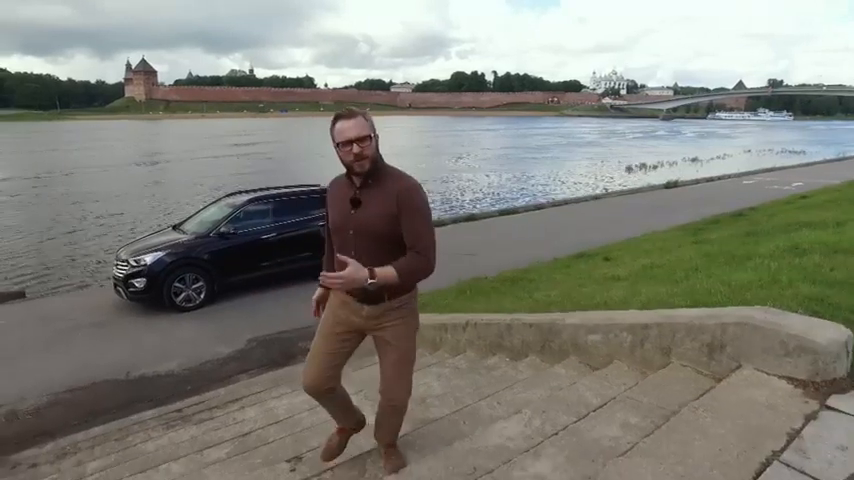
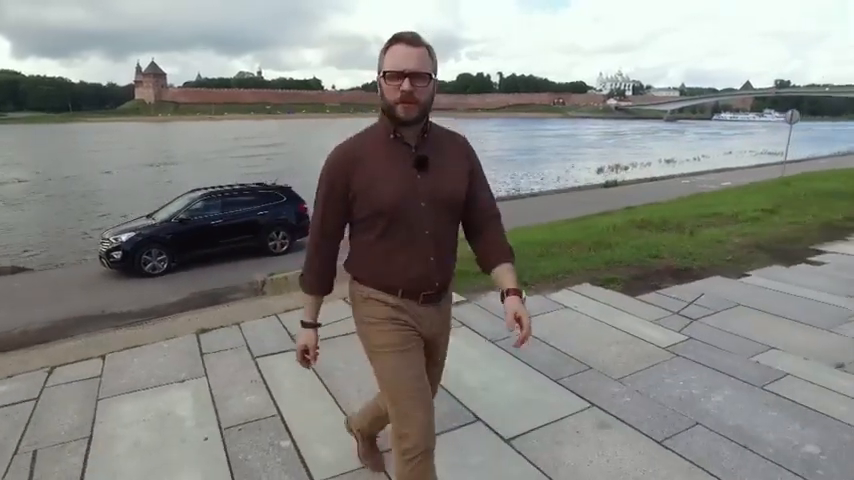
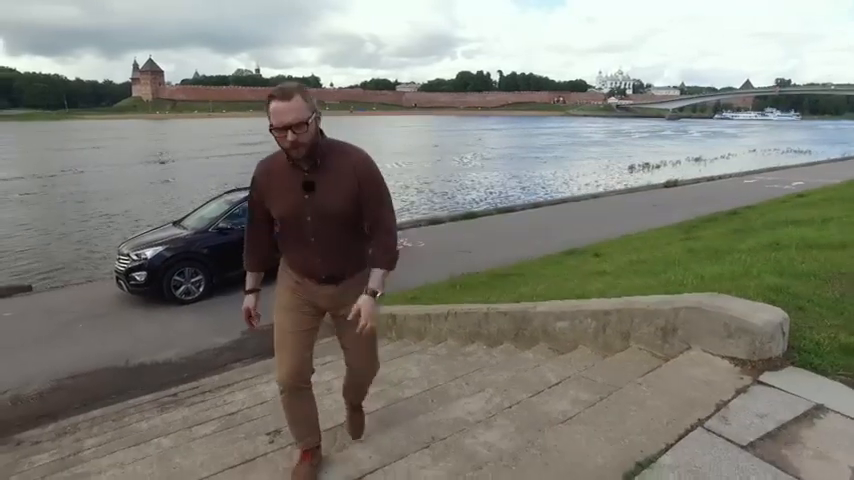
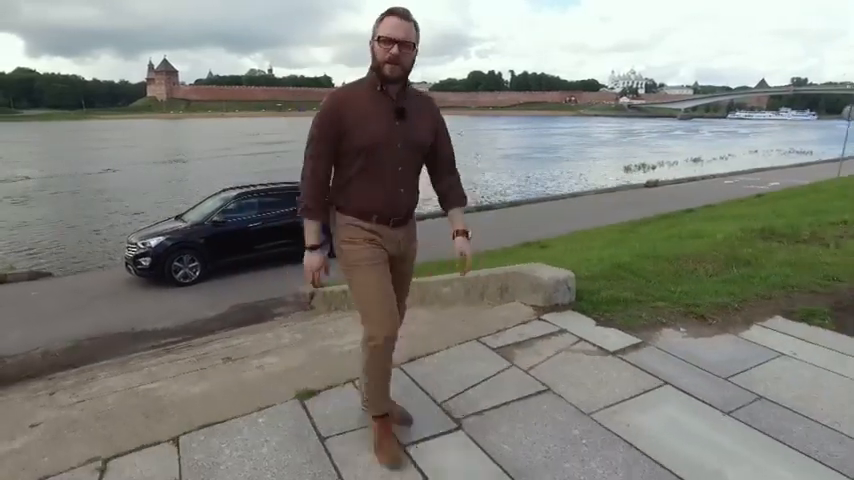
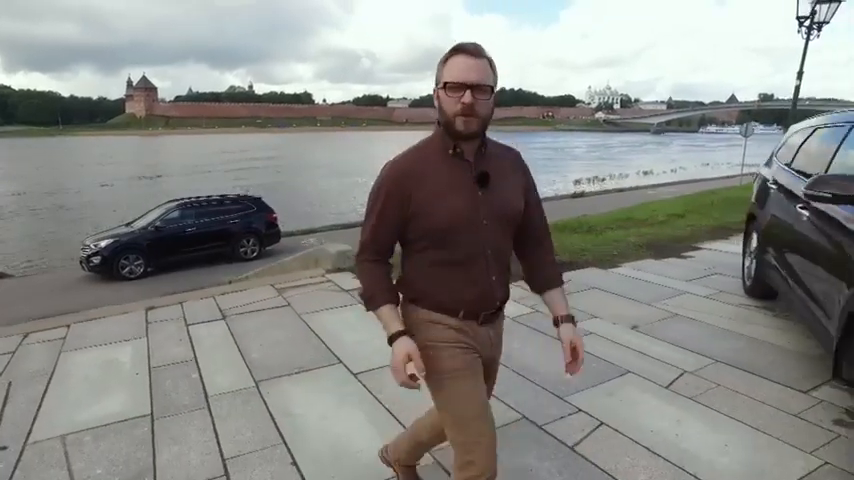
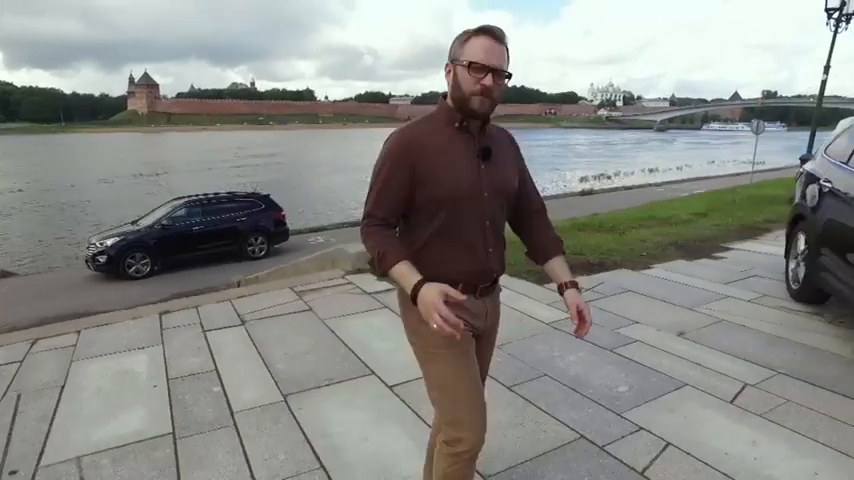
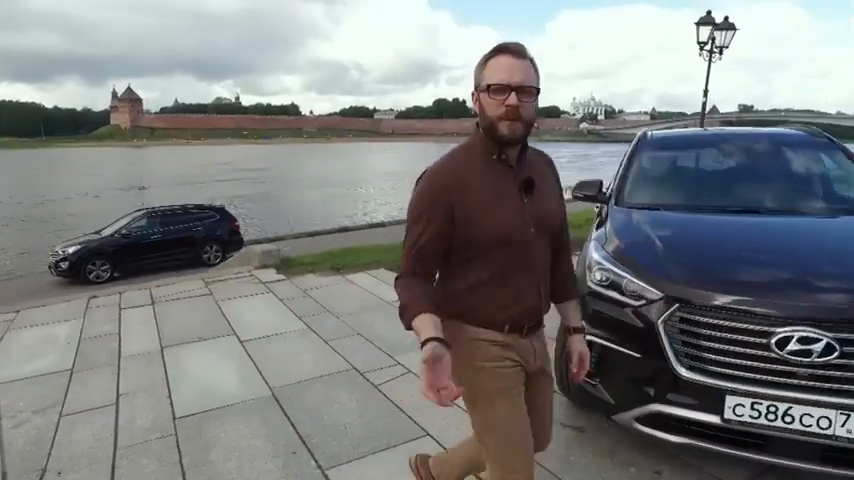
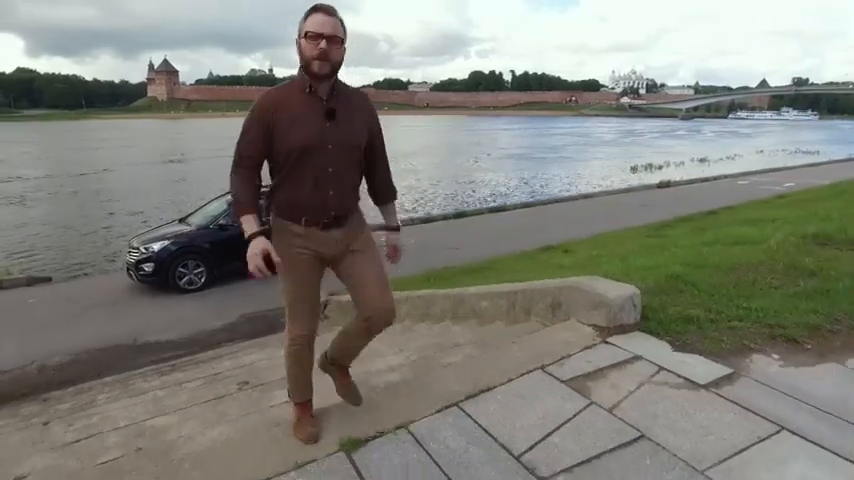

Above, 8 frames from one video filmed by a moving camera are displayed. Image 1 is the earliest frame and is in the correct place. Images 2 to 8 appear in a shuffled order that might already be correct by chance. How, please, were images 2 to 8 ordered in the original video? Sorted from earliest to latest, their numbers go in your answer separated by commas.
3, 8, 4, 2, 6, 5, 7
